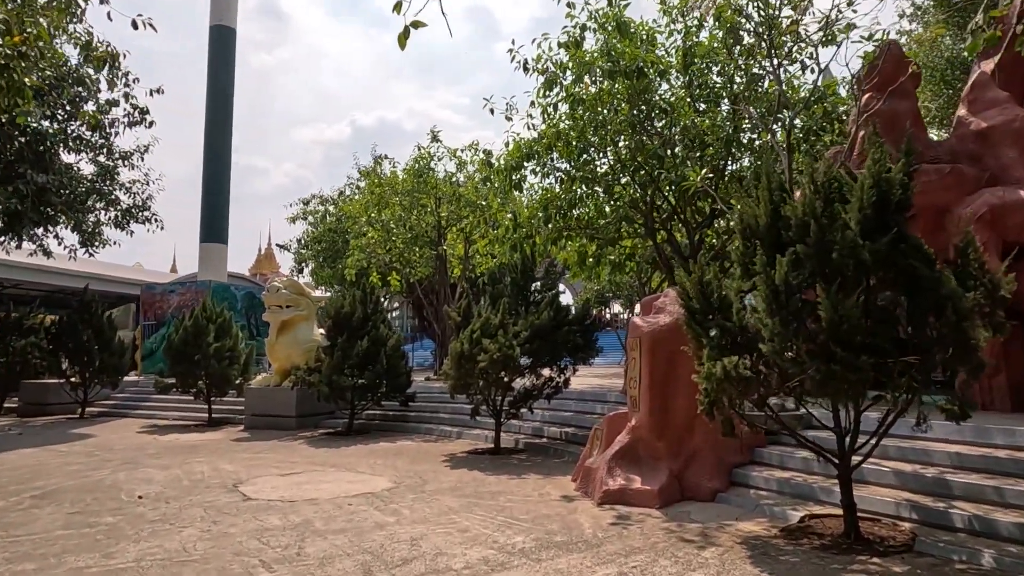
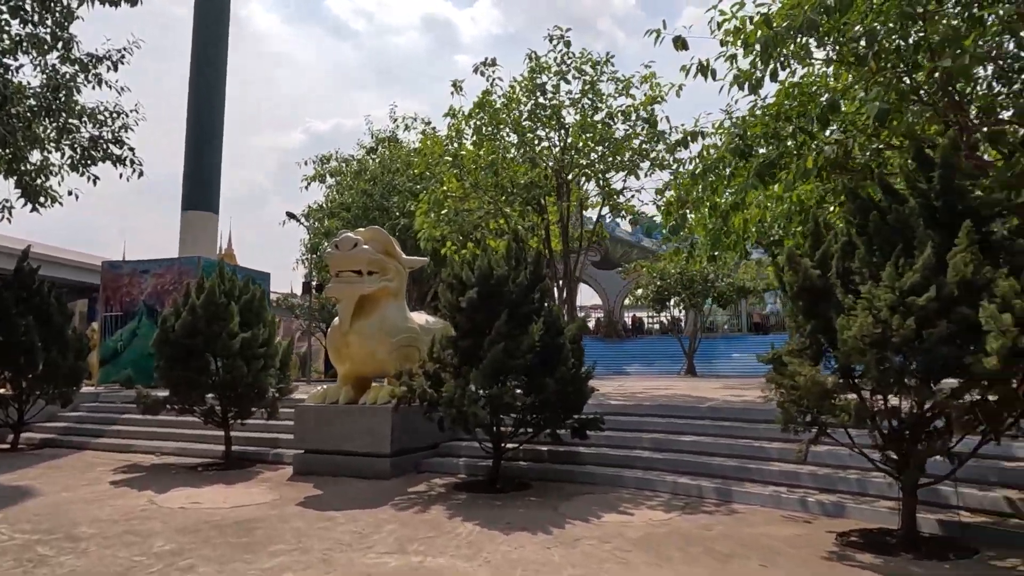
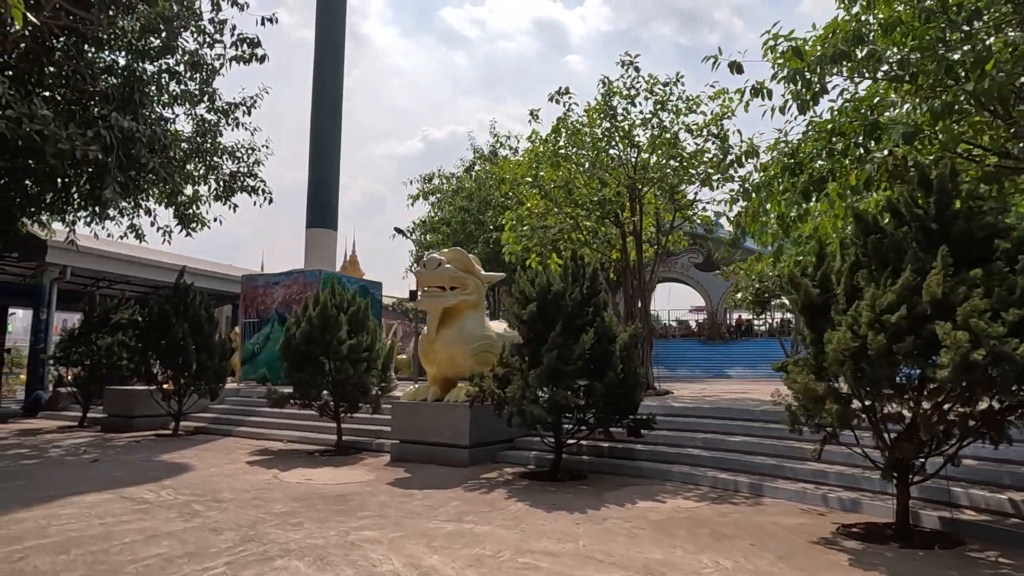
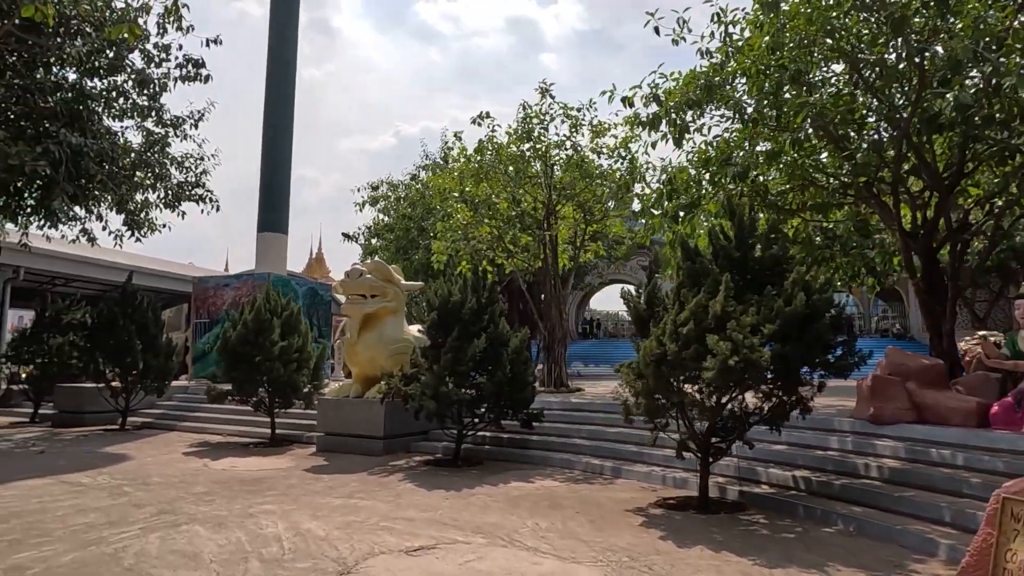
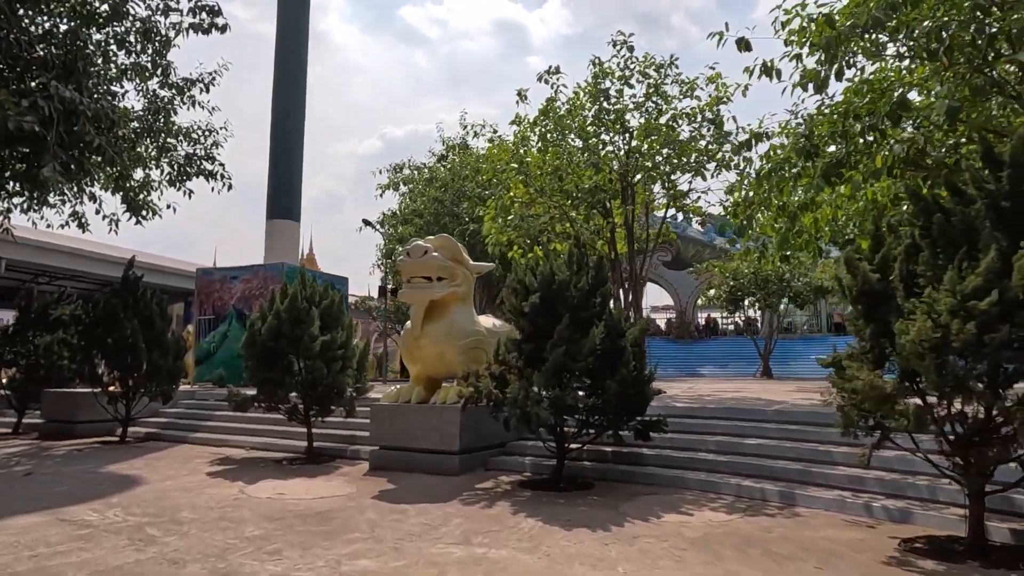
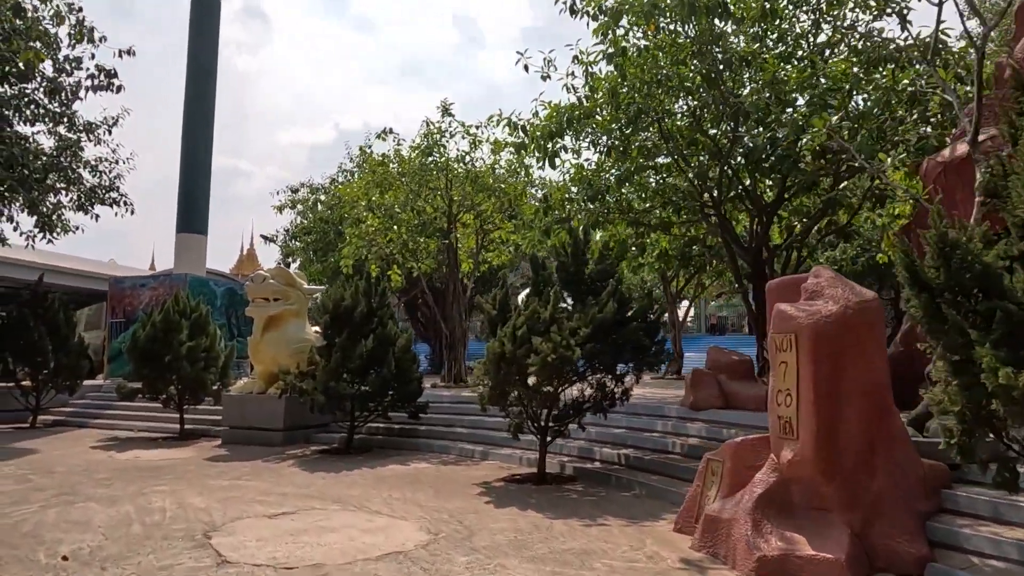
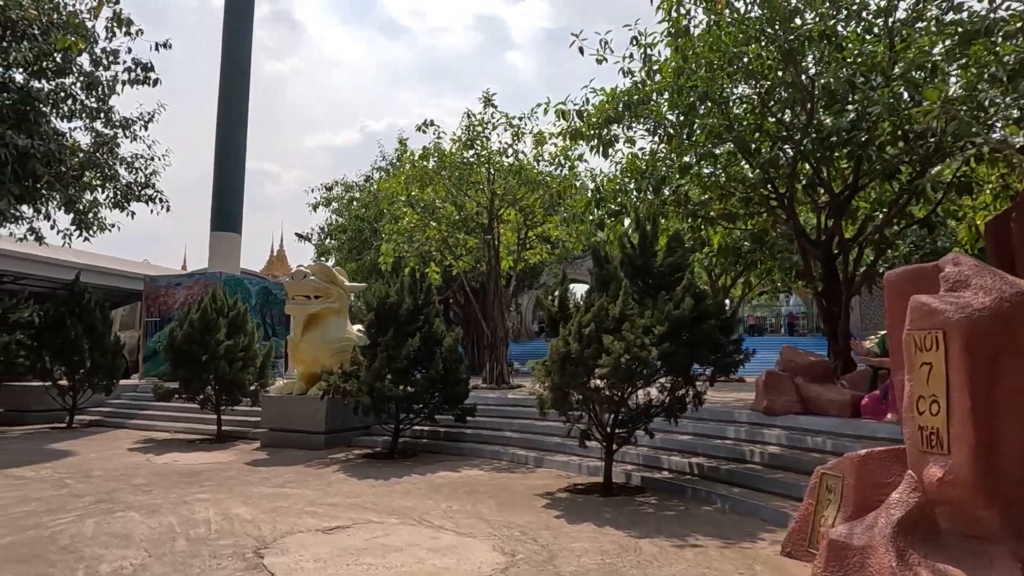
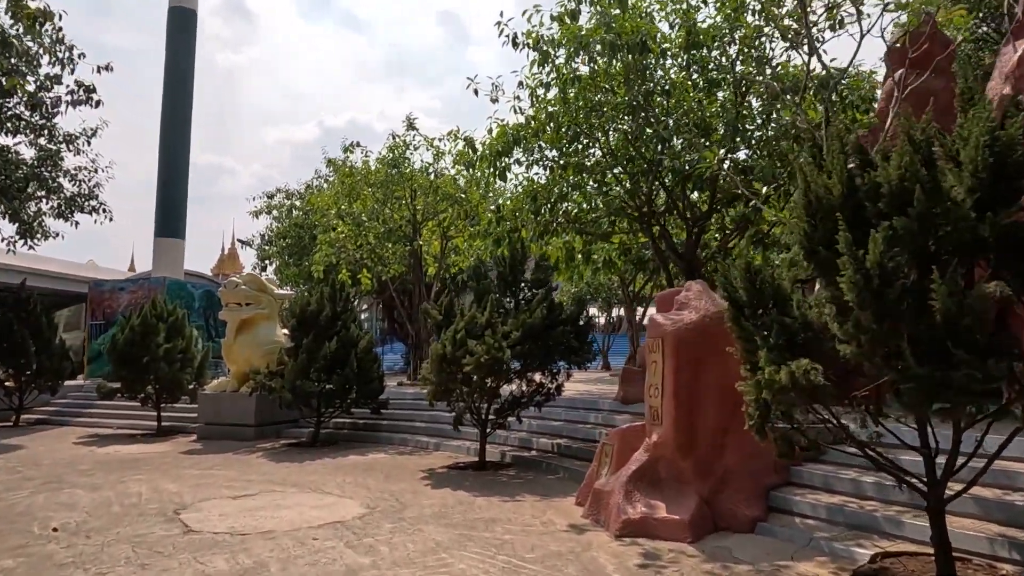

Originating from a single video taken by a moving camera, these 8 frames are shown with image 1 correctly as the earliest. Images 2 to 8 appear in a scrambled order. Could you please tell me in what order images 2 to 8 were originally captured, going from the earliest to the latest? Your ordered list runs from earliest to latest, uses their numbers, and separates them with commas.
8, 6, 7, 4, 3, 5, 2
